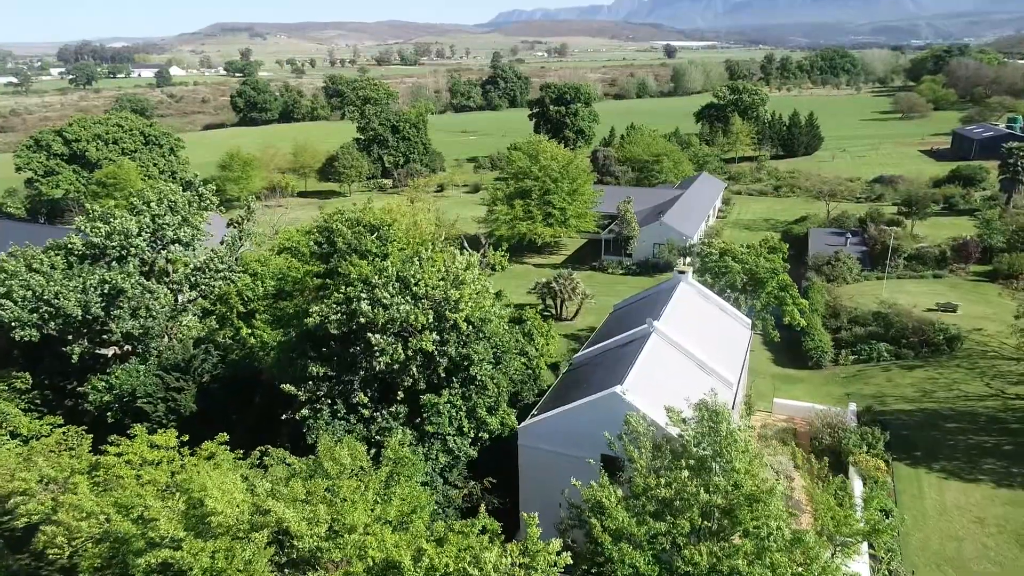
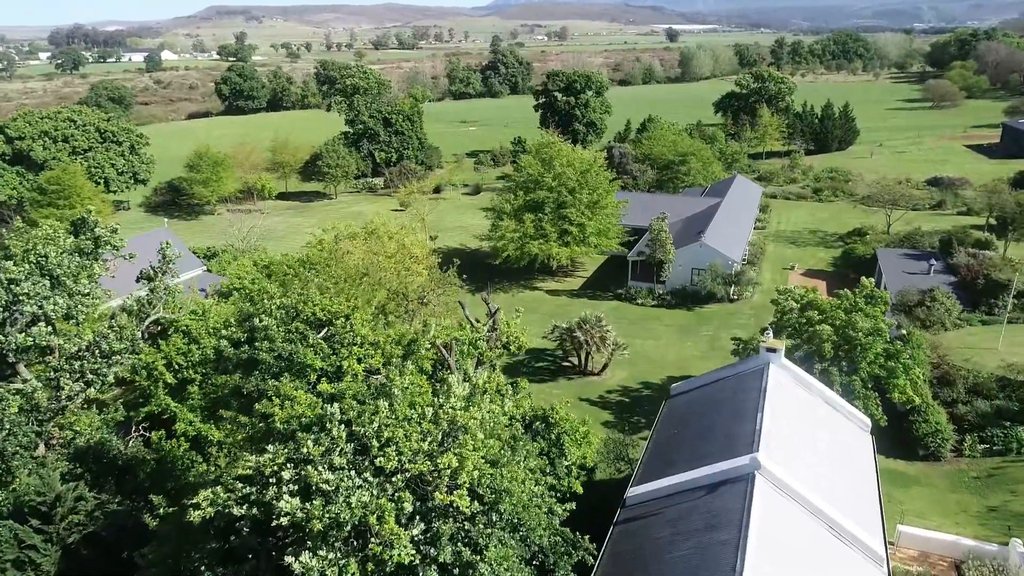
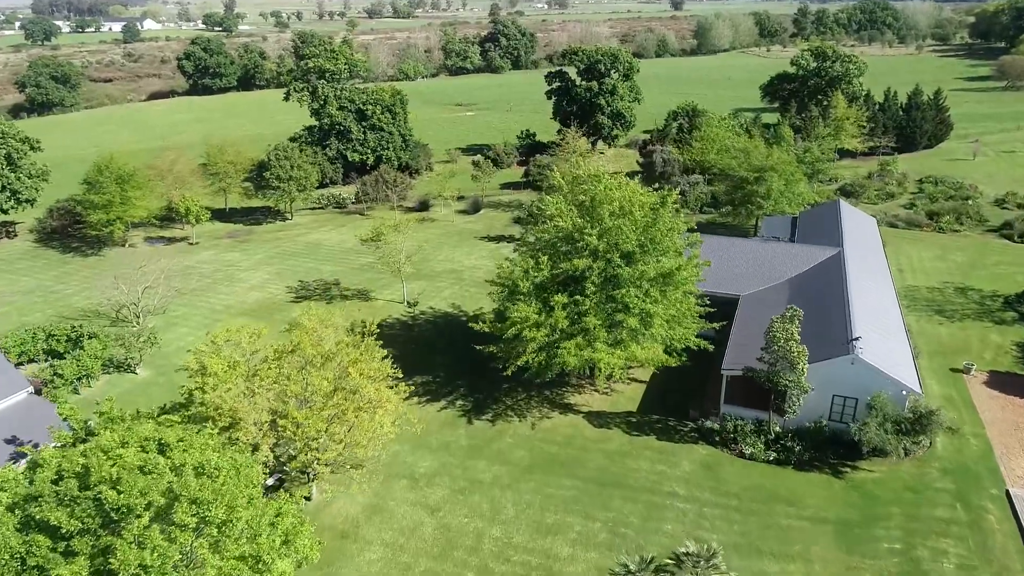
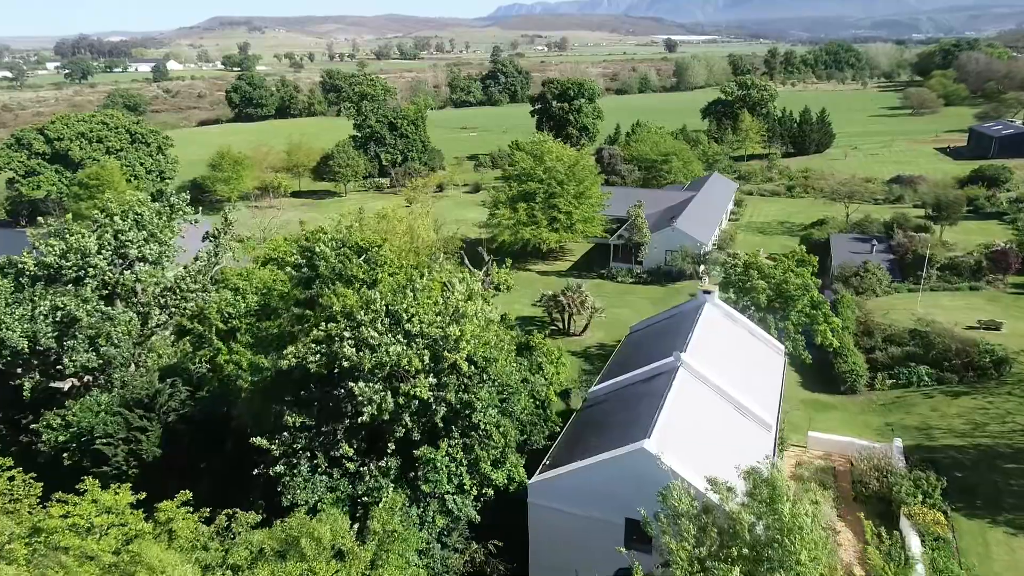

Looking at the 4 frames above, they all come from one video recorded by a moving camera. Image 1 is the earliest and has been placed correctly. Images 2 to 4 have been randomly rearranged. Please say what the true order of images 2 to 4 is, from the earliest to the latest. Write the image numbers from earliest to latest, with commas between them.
4, 2, 3
